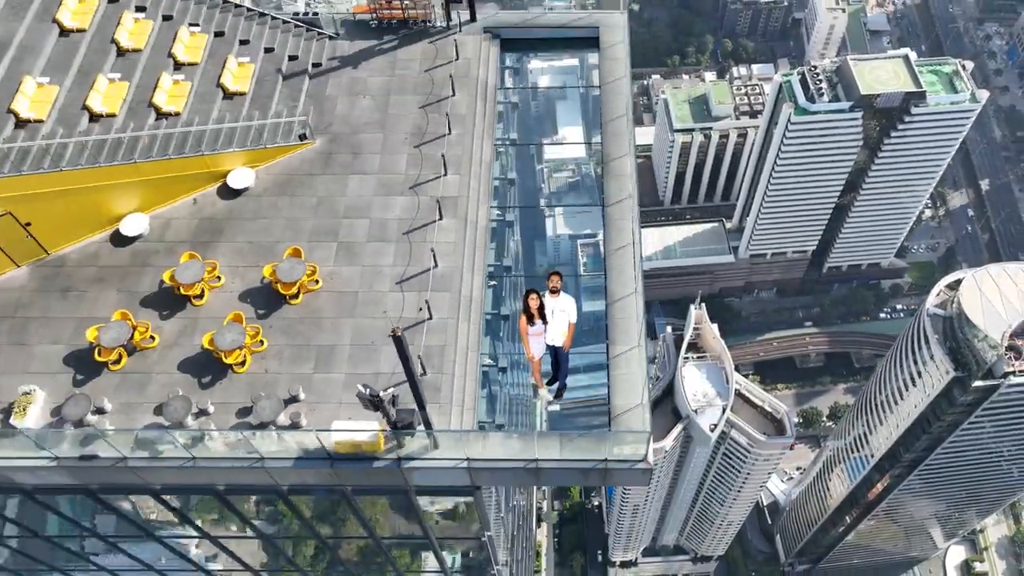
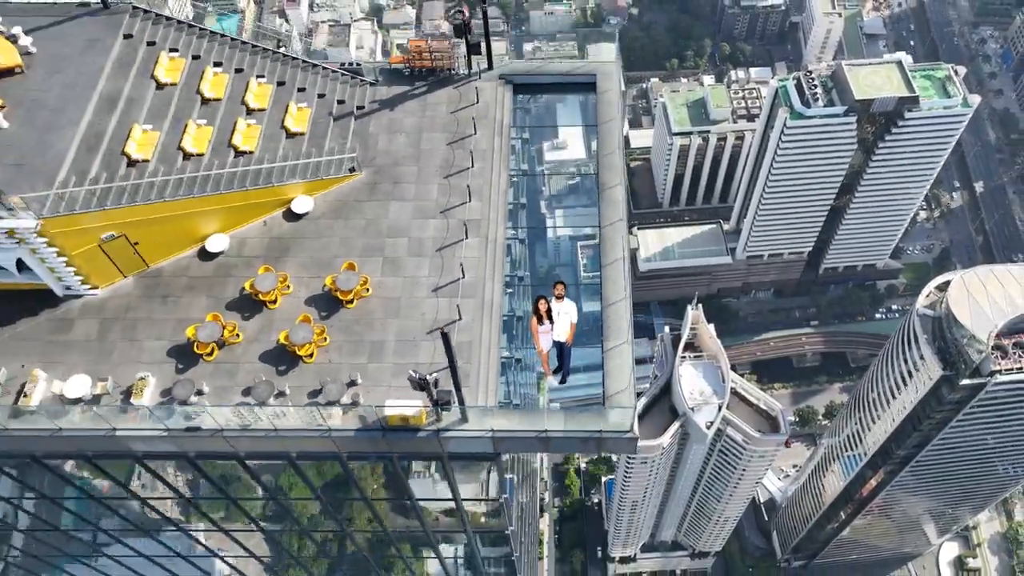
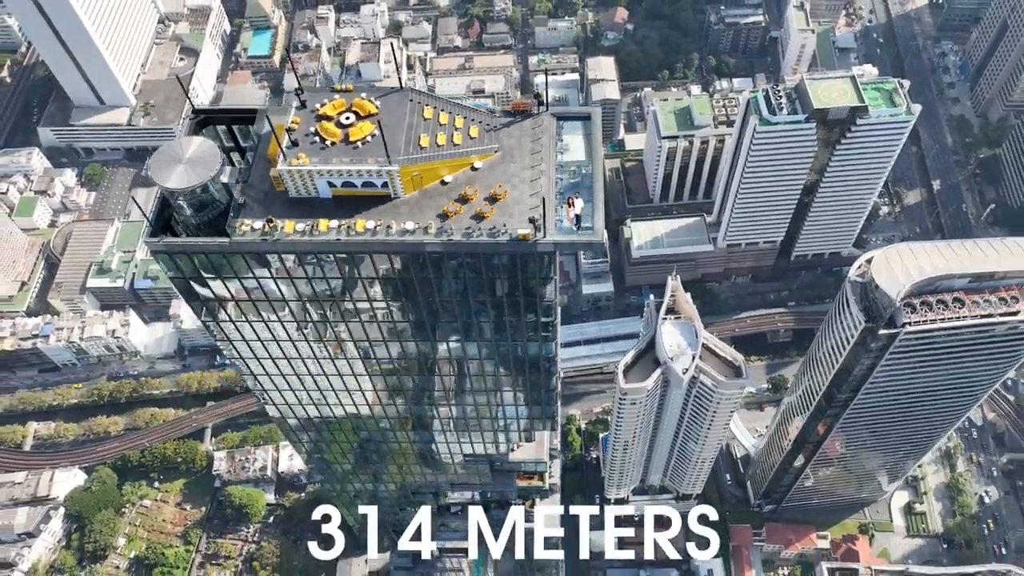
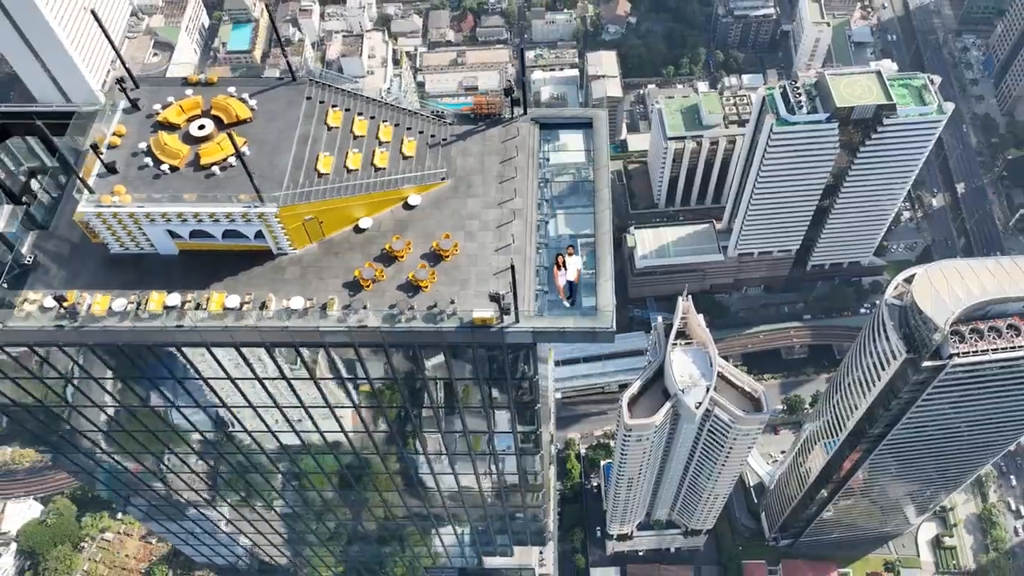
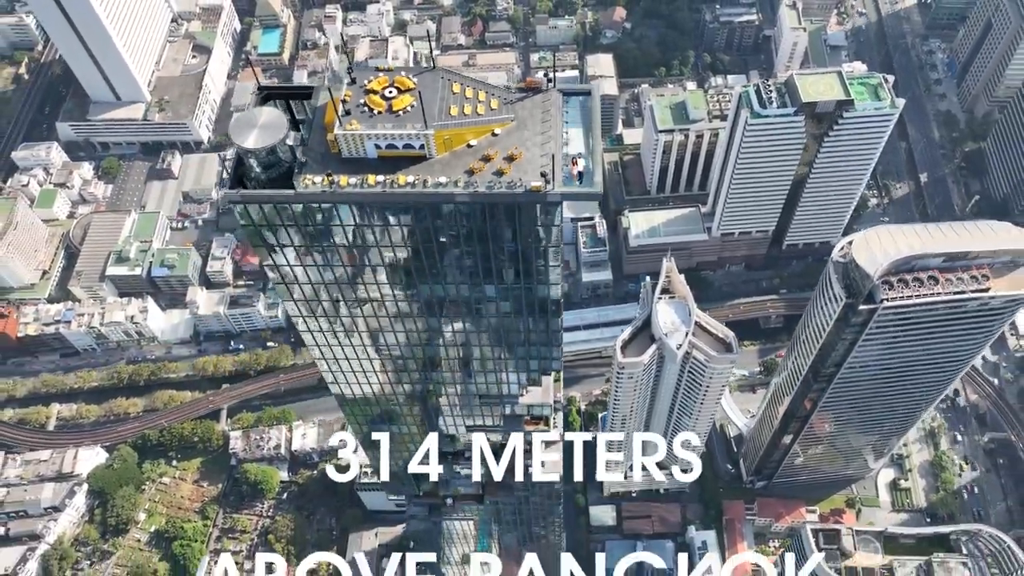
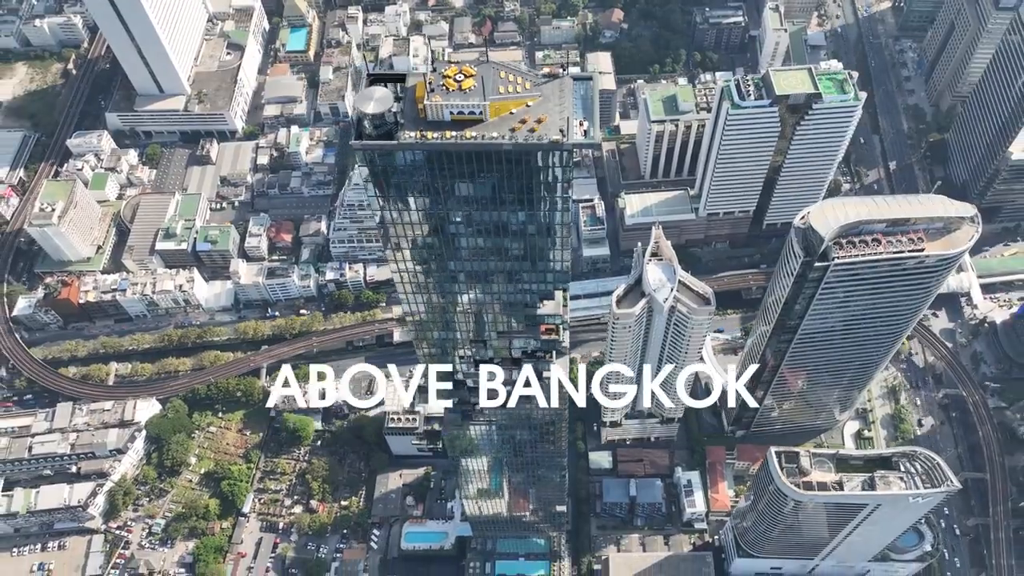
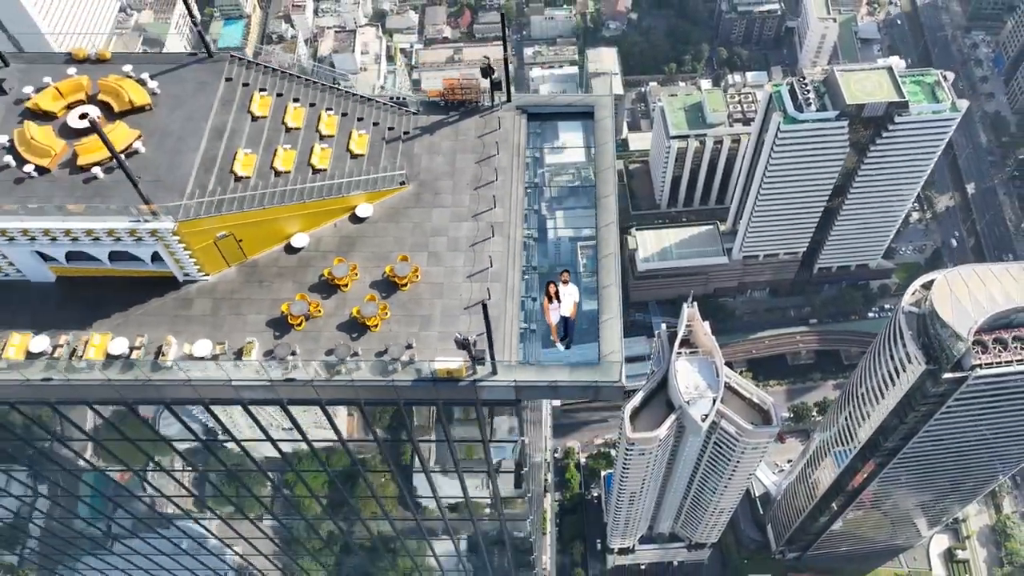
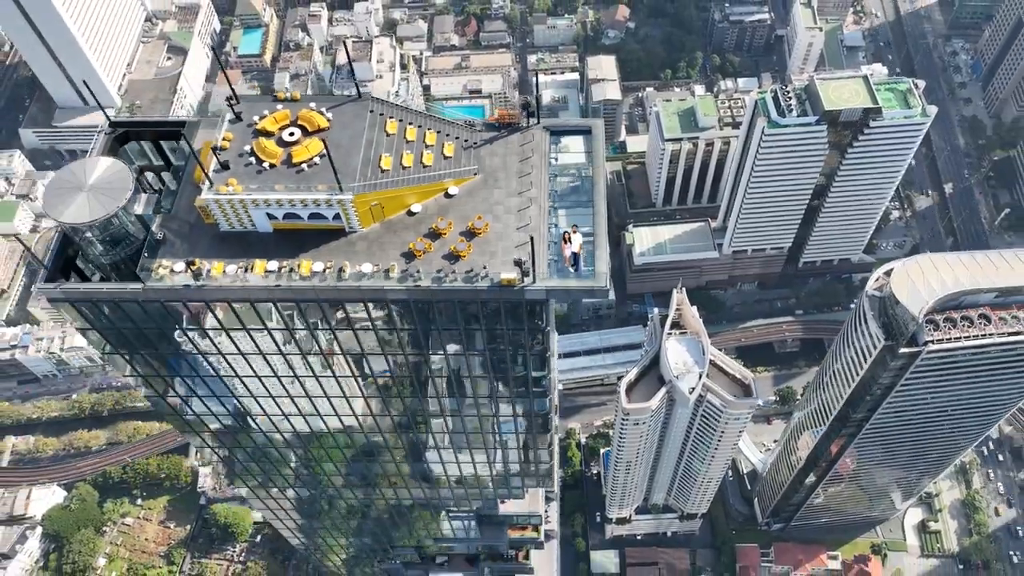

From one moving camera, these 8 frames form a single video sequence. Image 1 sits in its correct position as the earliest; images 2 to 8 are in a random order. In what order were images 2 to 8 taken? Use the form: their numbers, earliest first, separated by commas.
2, 7, 4, 8, 3, 5, 6
